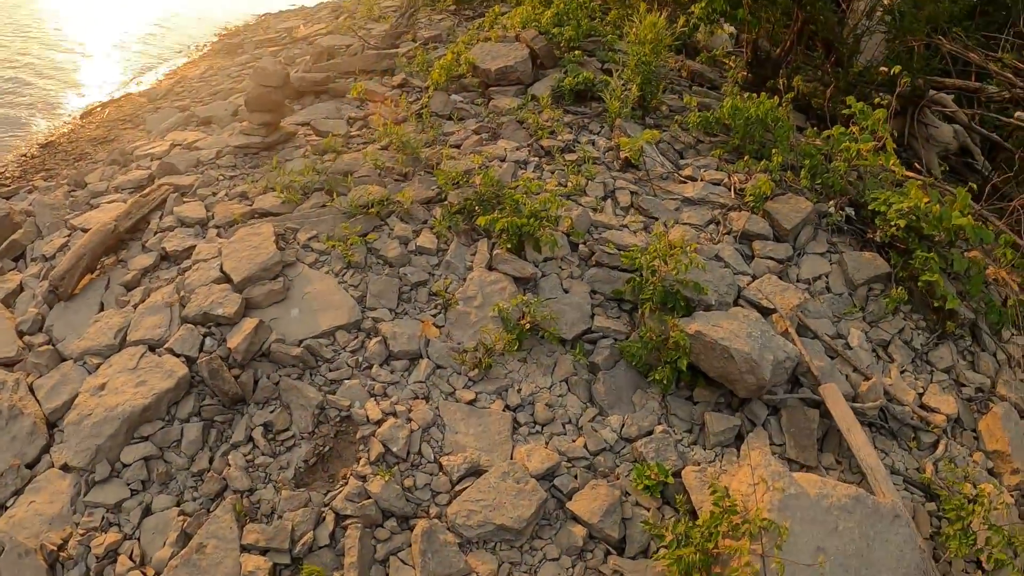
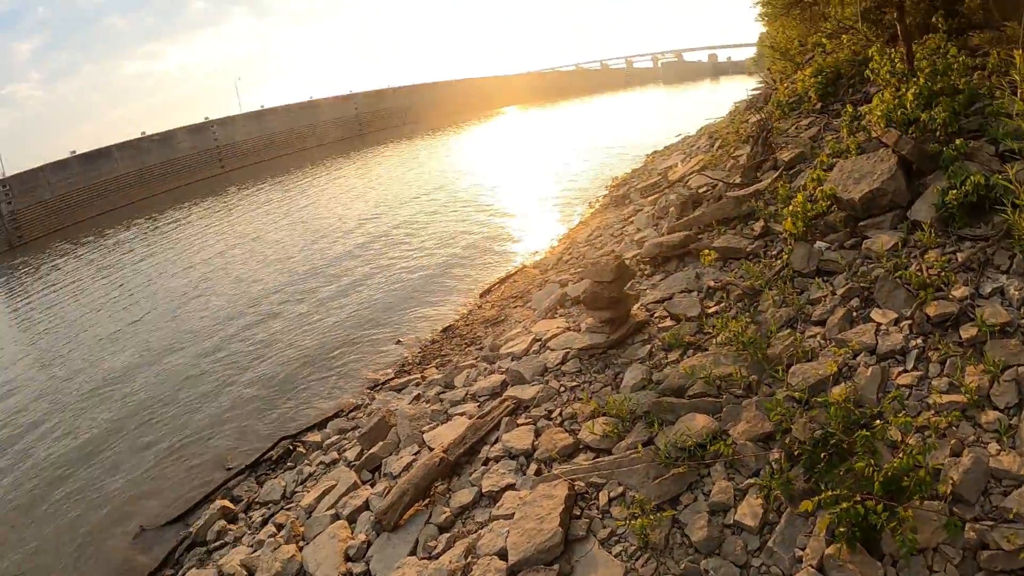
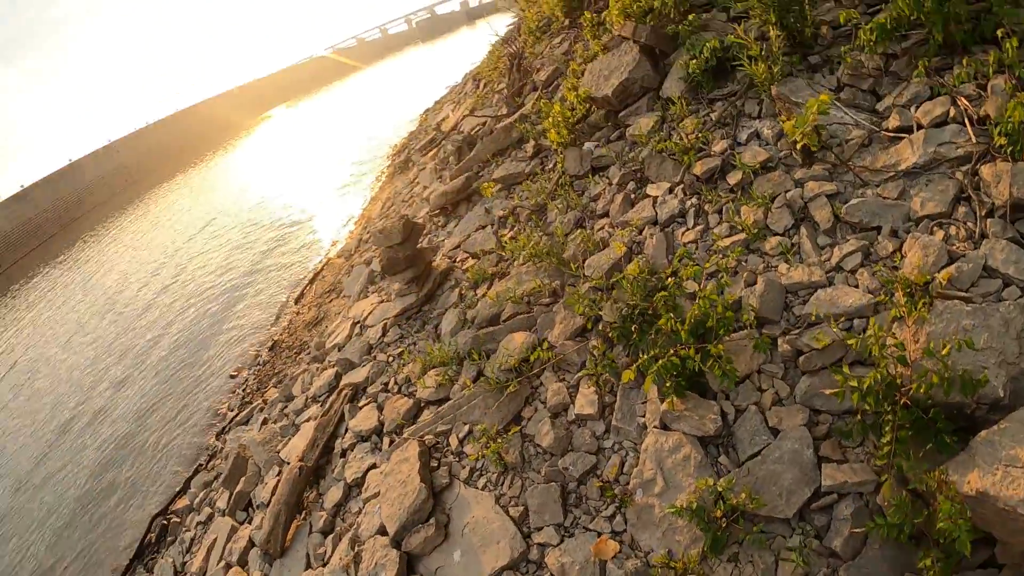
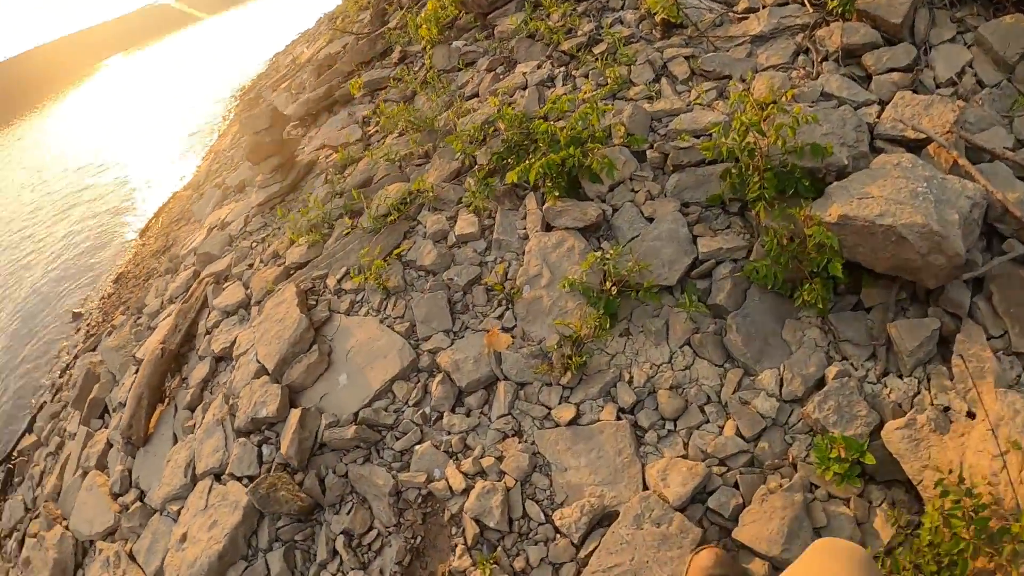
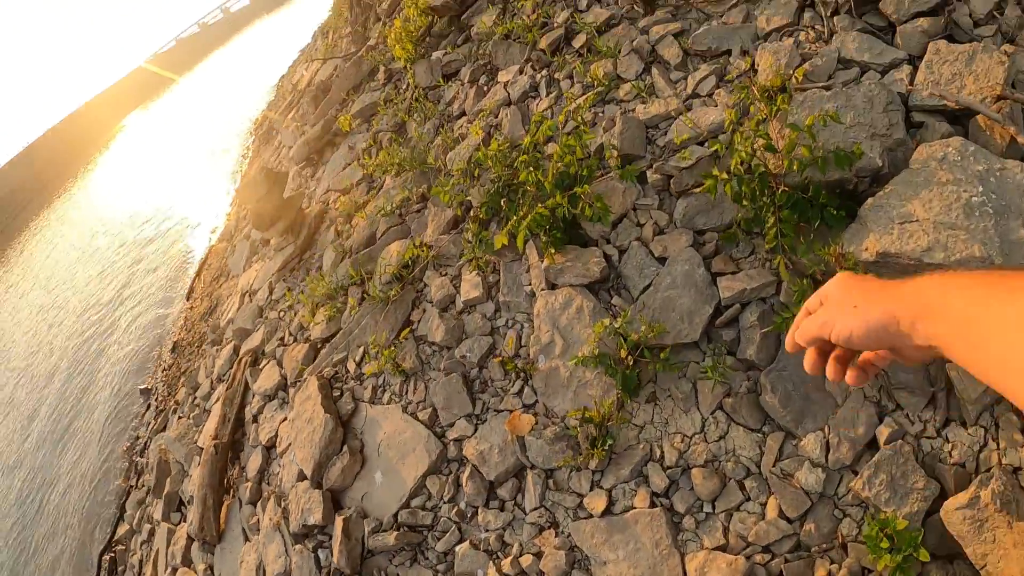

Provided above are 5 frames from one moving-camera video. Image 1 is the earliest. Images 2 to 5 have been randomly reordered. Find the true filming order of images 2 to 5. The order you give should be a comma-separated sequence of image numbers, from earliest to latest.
4, 5, 3, 2
